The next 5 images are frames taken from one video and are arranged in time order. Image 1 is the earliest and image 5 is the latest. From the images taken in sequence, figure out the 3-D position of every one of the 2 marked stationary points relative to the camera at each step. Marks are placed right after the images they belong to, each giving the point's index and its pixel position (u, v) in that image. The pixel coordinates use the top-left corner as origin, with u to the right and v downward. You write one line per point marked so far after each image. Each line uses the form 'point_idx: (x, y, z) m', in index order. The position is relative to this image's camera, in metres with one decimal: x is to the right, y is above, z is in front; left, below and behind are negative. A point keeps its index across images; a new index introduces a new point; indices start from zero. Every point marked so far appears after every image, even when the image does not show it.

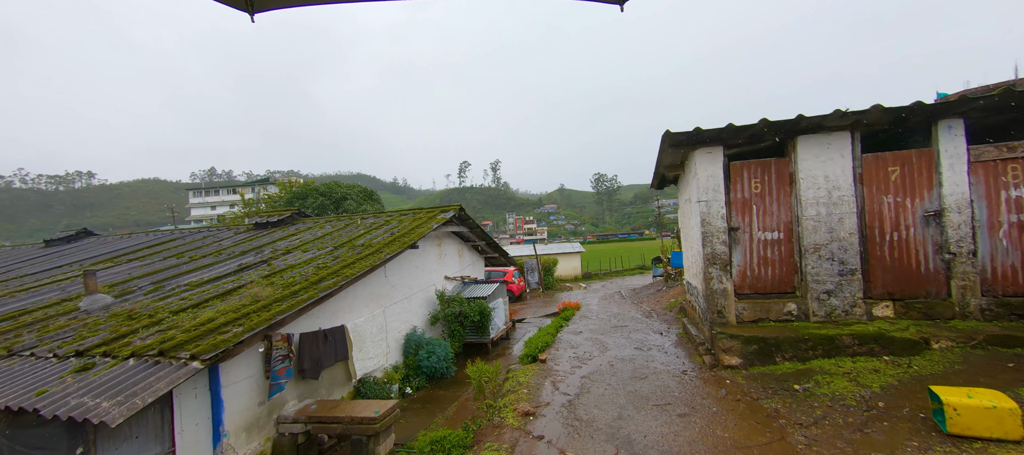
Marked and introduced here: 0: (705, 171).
0: (+2.7, +0.8, +5.1) m
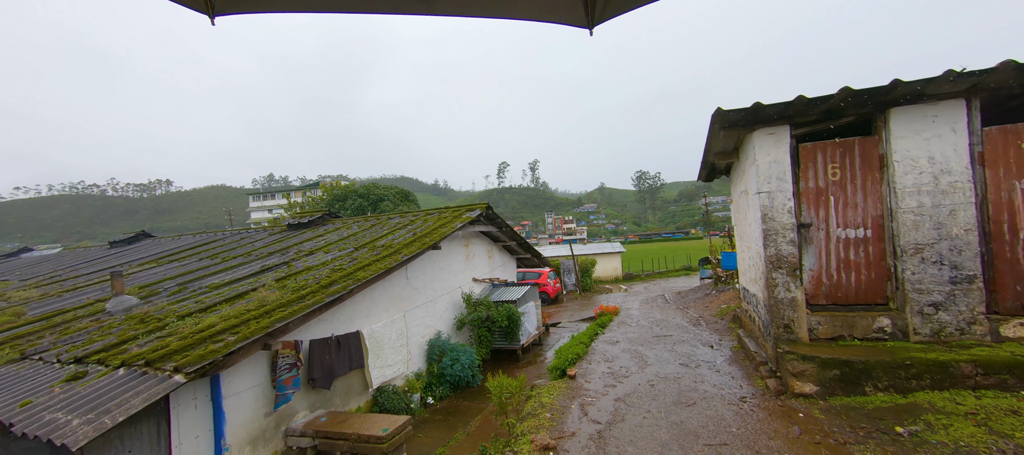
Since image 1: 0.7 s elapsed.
0: (+2.9, +0.8, +4.2) m
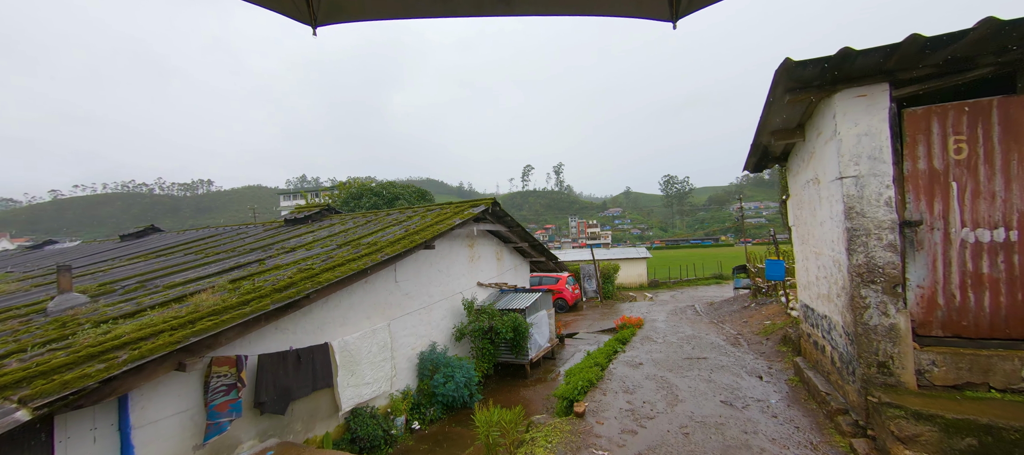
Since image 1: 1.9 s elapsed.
0: (+2.8, +0.8, +3.1) m
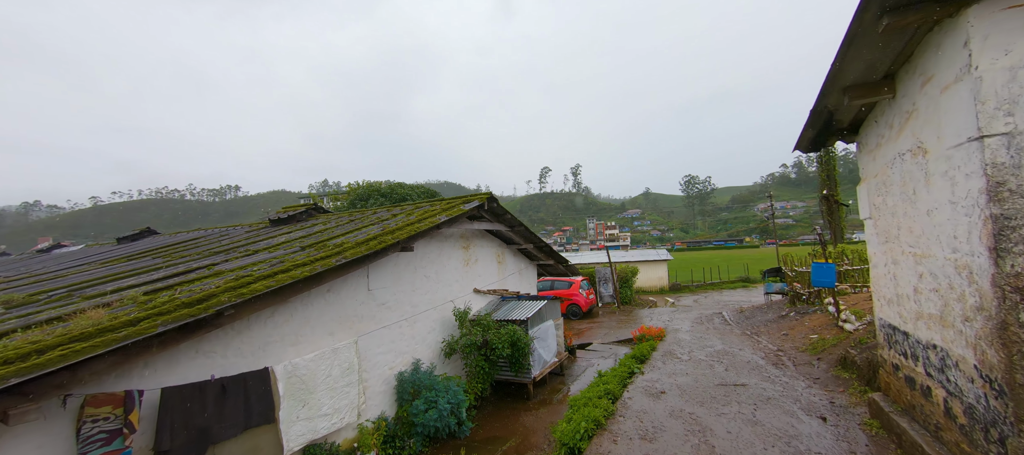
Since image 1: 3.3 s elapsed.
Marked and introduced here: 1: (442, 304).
0: (+2.6, +0.9, +1.9) m
1: (-1.2, -1.4, +6.5) m
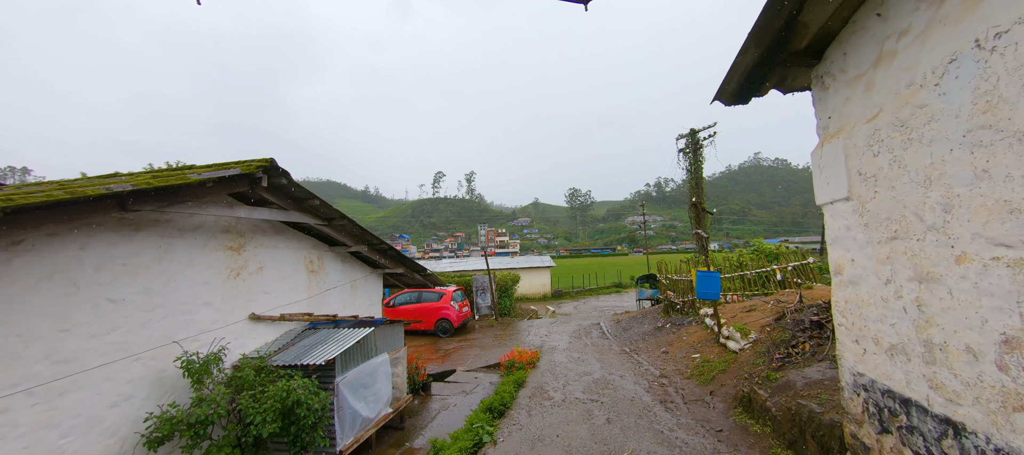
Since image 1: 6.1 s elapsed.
0: (+1.5, +1.0, +0.4) m
1: (-3.5, -1.2, +3.6) m
